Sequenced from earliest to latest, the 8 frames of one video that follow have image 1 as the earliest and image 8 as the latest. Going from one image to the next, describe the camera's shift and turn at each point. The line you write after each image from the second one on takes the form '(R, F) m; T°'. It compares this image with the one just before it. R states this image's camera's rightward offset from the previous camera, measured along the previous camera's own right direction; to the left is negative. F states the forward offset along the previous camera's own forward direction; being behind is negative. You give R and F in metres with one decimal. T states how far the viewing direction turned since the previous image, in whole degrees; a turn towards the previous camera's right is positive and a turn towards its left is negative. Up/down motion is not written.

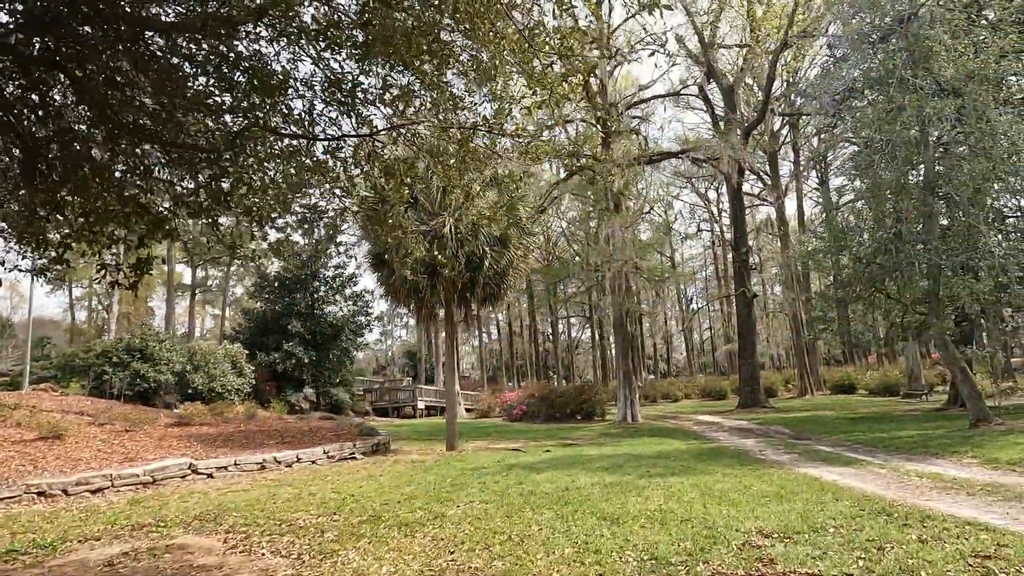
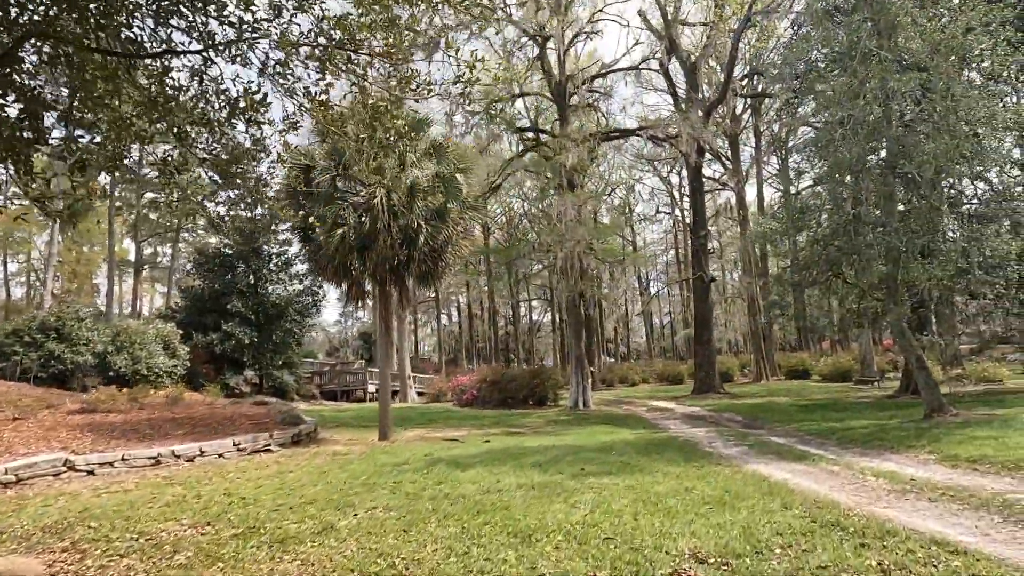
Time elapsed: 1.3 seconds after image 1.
(+0.5, +0.9) m; +3°
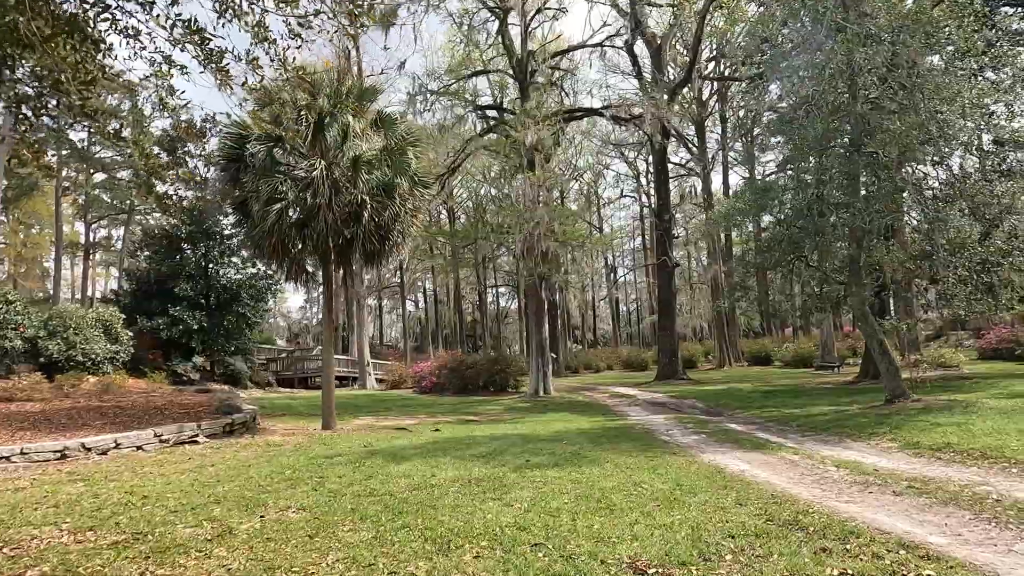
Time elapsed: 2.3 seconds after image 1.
(+0.3, +0.6) m; +3°
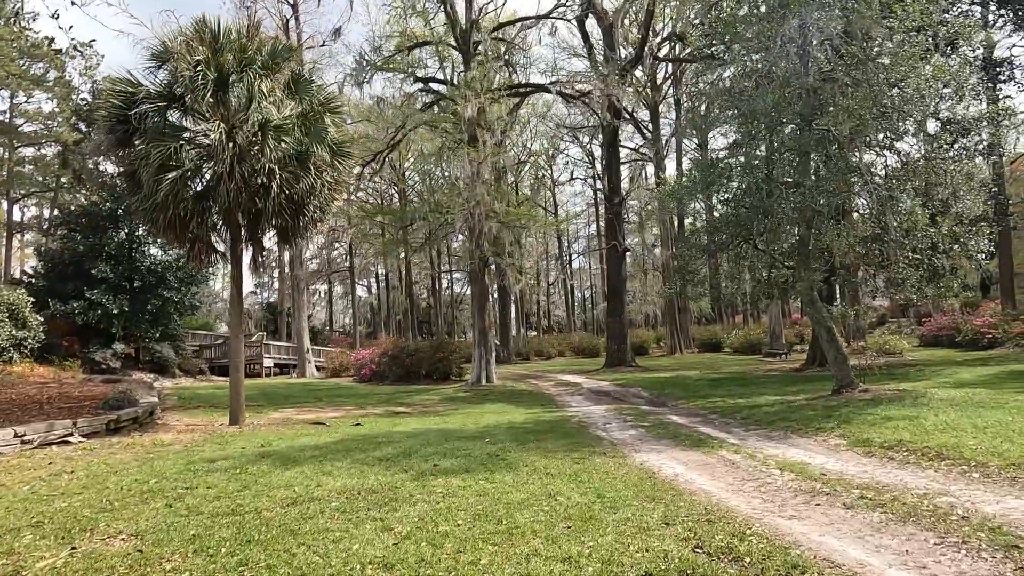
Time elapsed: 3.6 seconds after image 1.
(+0.4, +0.9) m; +4°
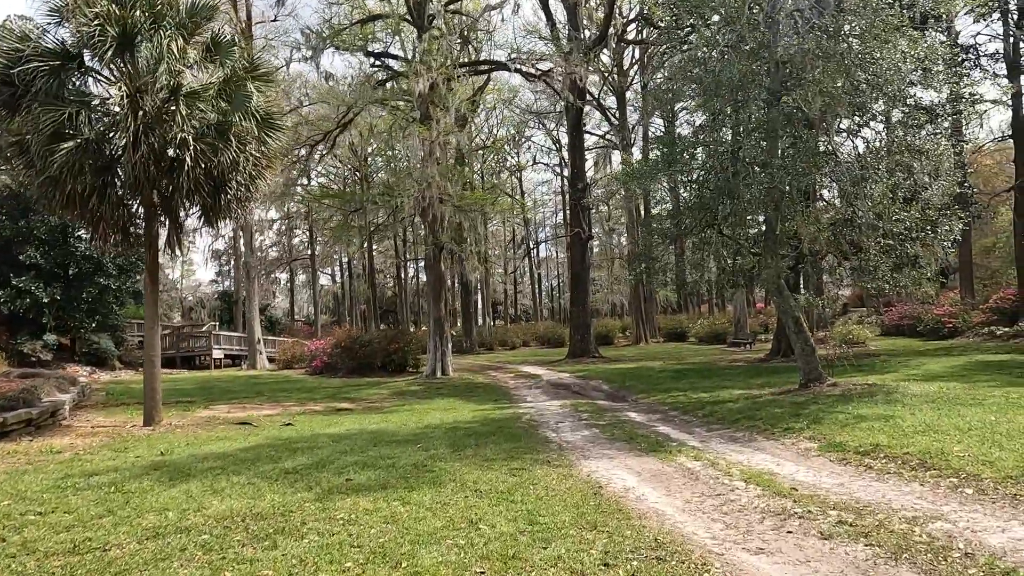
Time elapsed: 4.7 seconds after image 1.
(+0.3, +0.8) m; +3°
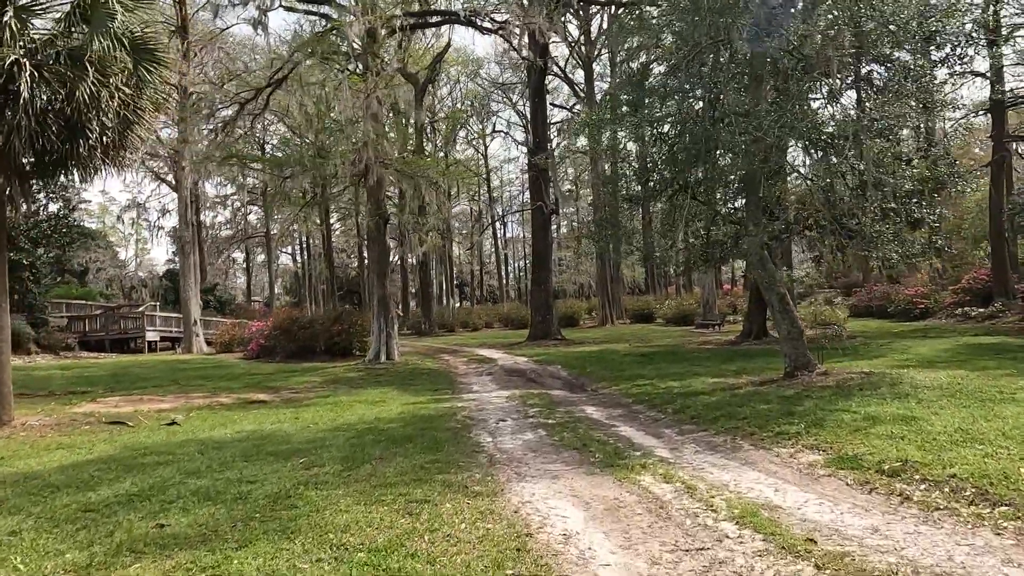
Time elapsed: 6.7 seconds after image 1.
(+0.4, +1.5) m; +3°
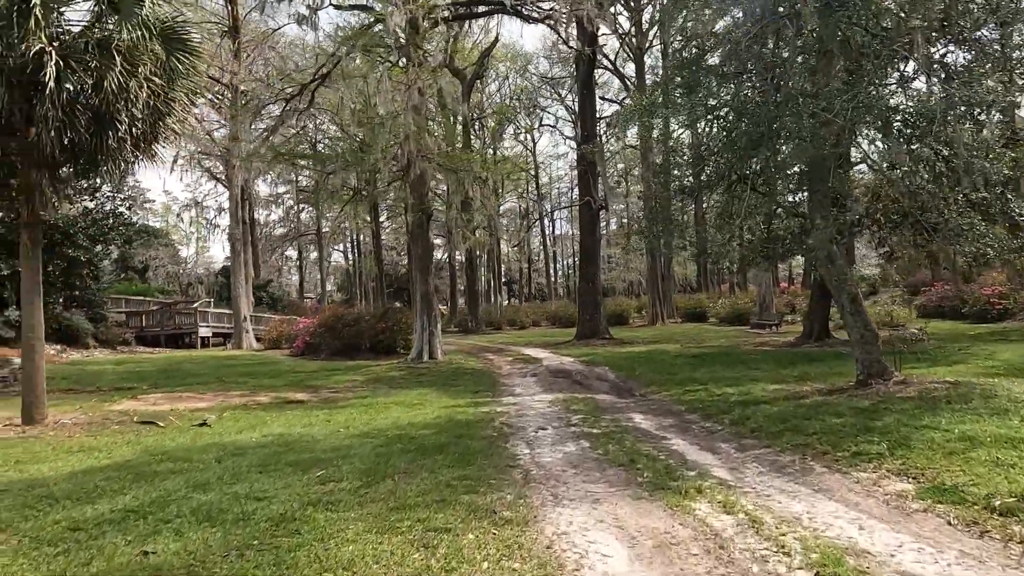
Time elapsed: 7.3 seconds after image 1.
(+0.1, +0.5) m; -4°
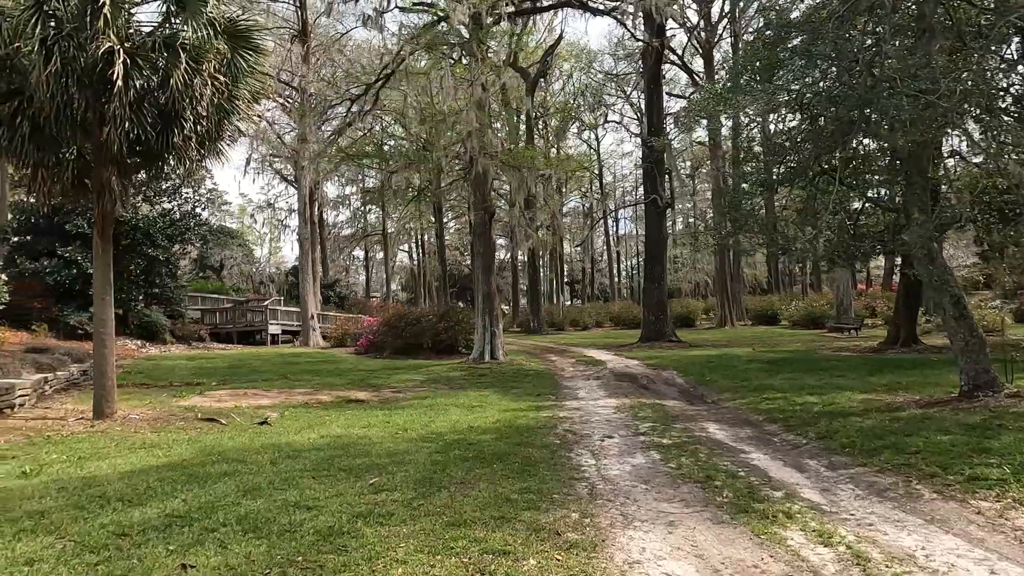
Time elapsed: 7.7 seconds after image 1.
(0.0, +0.3) m; -5°
